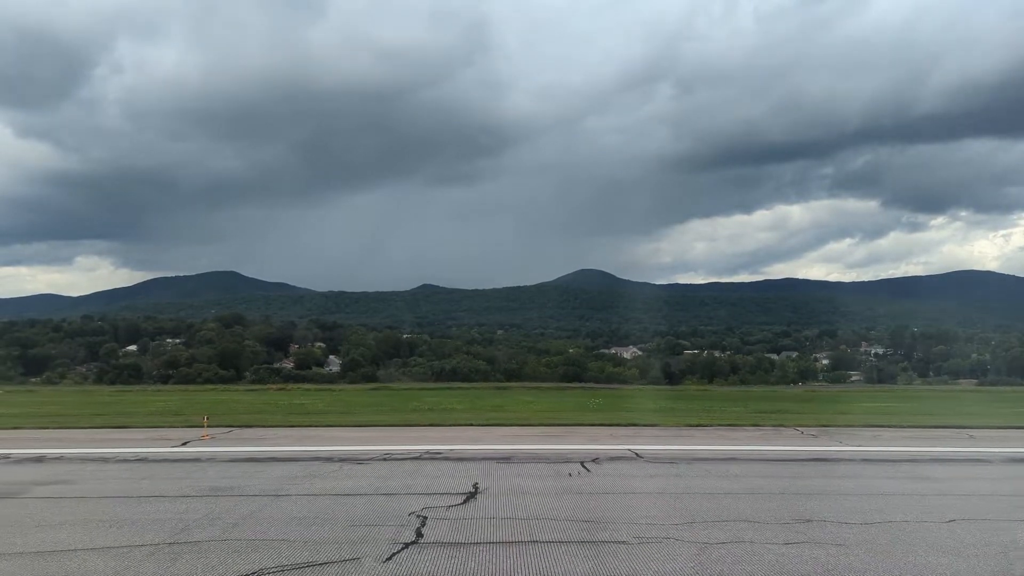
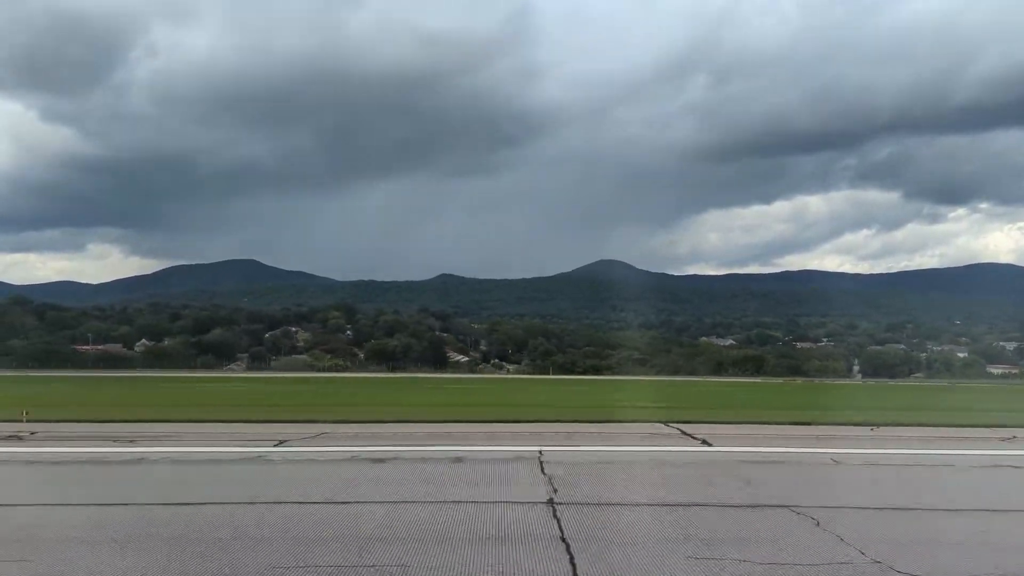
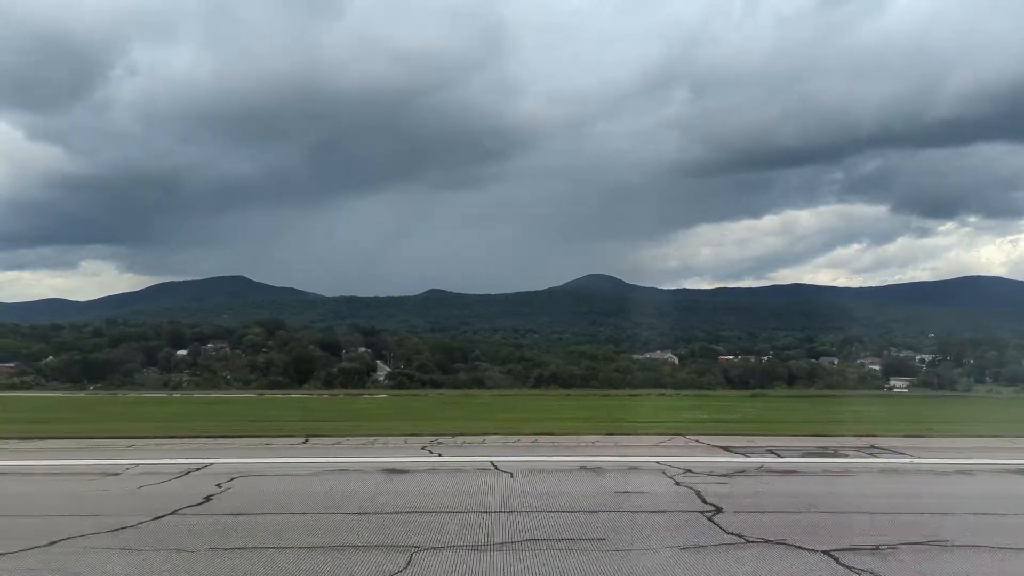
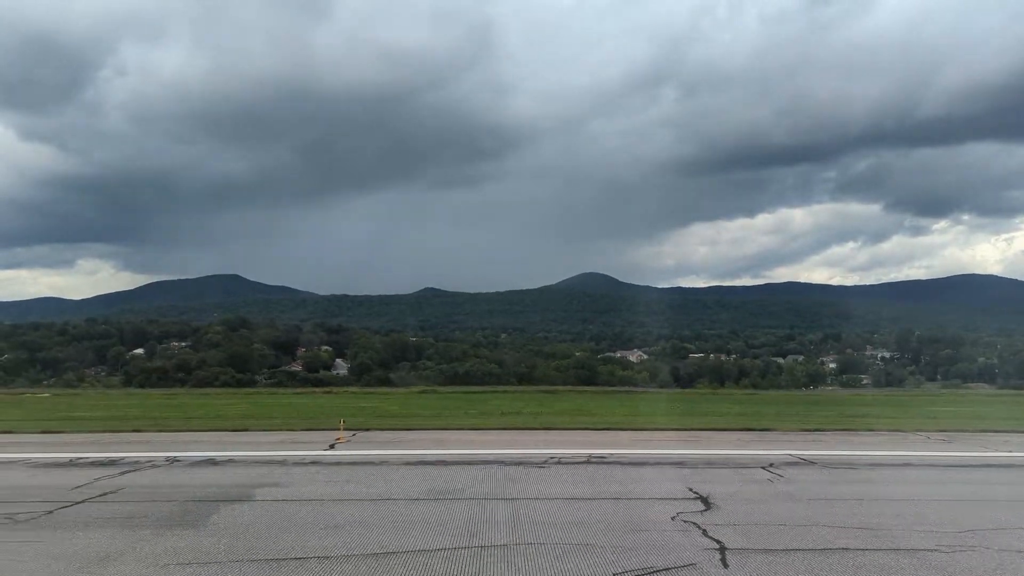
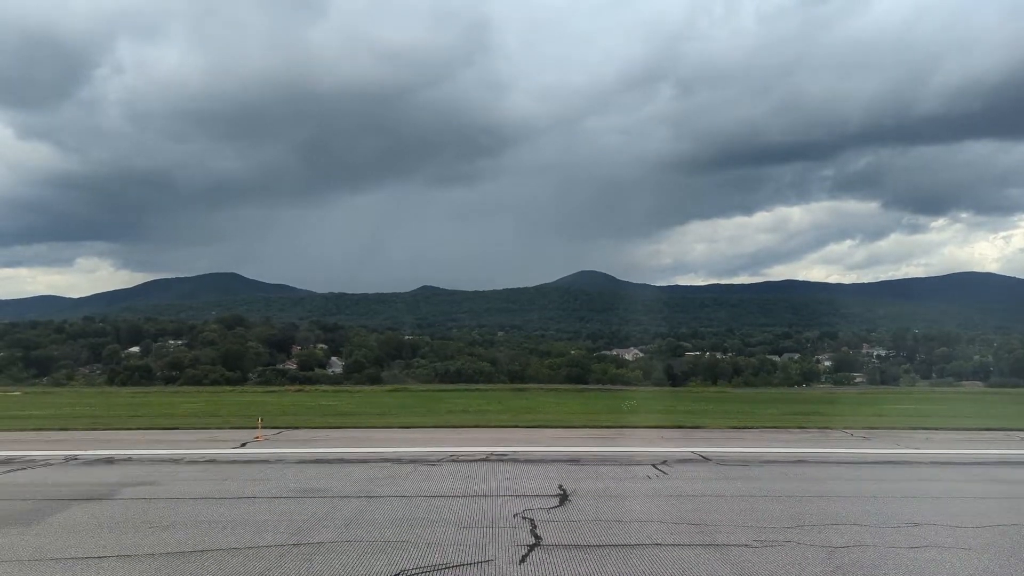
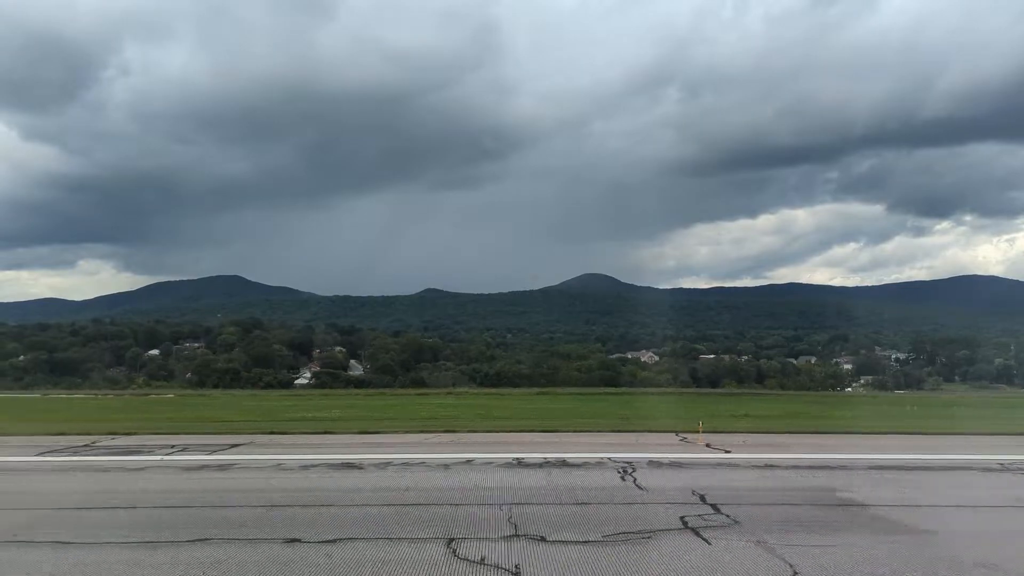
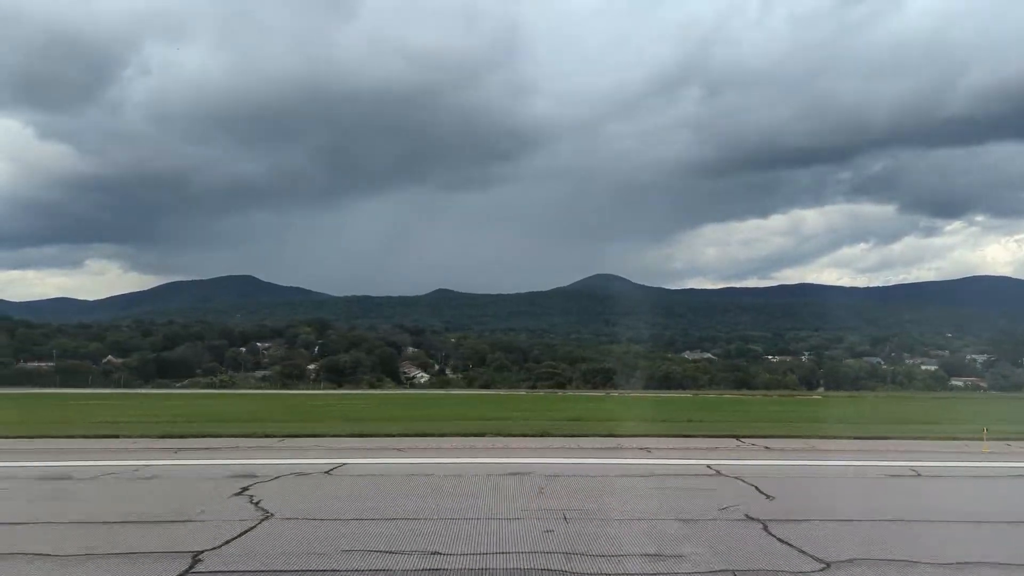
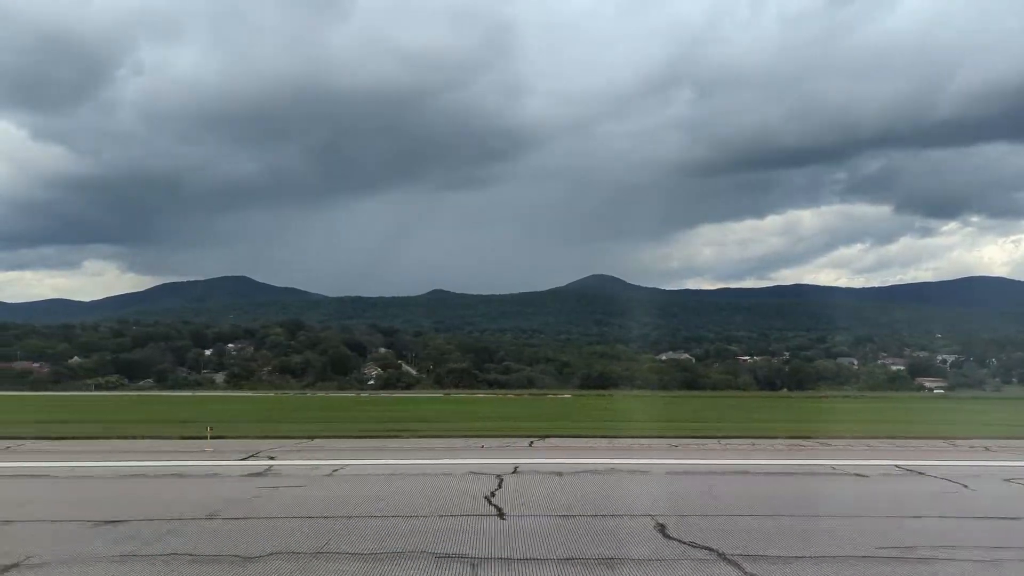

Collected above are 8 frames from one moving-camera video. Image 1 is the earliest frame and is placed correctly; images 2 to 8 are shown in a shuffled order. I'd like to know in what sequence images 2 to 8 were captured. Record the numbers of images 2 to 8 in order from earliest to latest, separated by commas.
5, 4, 6, 3, 8, 7, 2
